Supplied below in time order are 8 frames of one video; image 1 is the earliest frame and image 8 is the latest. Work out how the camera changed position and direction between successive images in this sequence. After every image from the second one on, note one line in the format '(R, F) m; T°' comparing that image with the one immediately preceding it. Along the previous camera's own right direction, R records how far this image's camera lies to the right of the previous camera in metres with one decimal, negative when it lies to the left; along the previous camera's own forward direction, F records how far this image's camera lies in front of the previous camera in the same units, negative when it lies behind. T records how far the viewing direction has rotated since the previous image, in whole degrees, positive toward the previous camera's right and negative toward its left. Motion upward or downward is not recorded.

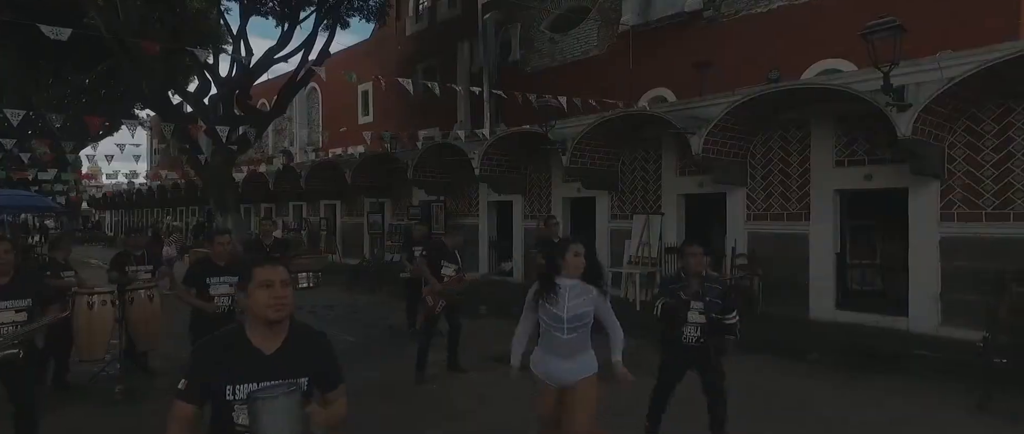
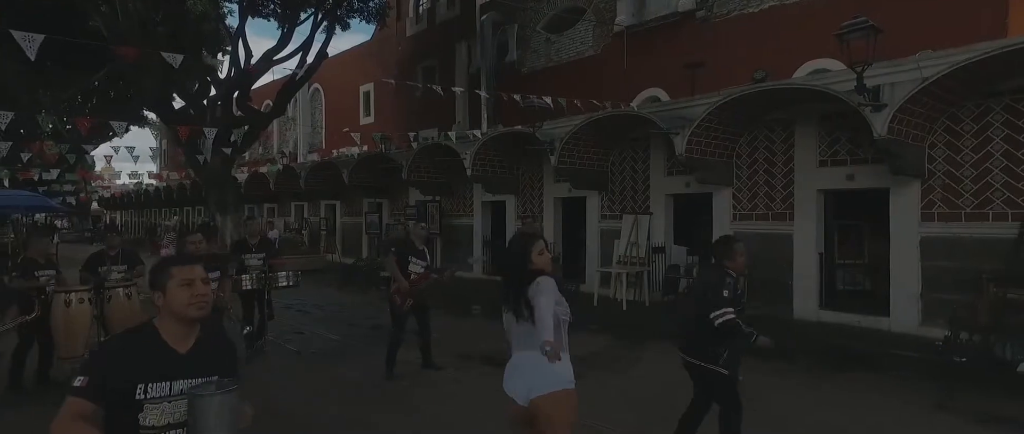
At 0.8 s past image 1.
(+0.4, -0.1) m; -1°
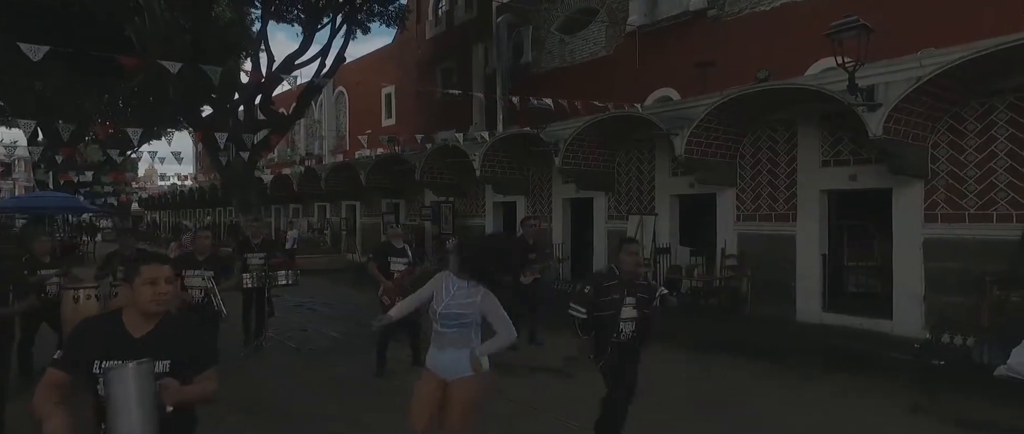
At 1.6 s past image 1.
(+0.5, -0.1) m; -3°
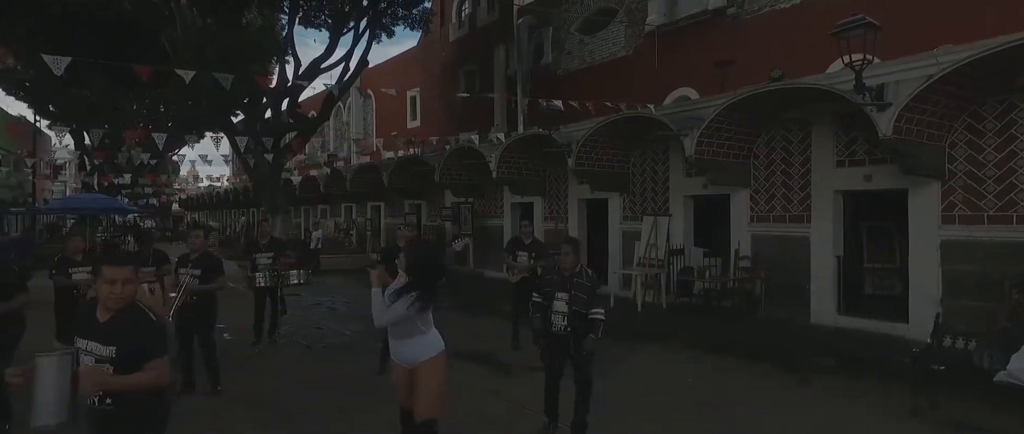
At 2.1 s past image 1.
(+0.4, -0.1) m; -3°
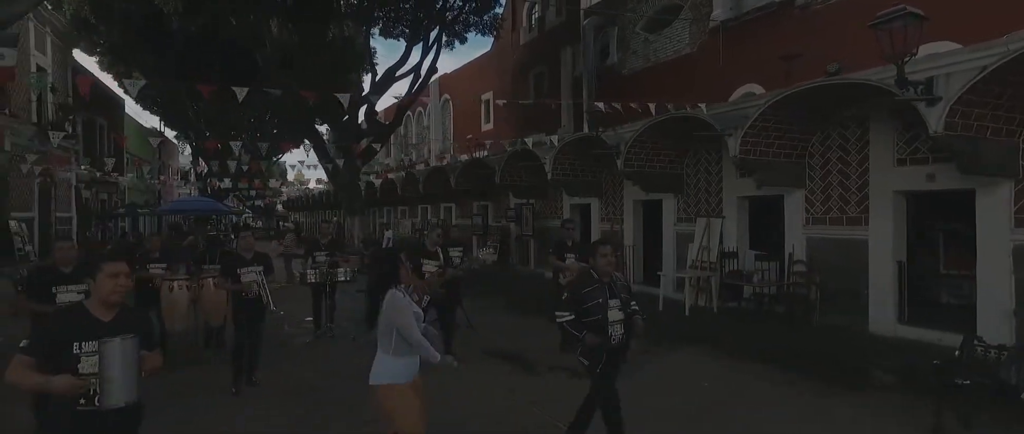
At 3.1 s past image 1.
(+0.9, -0.1) m; -9°
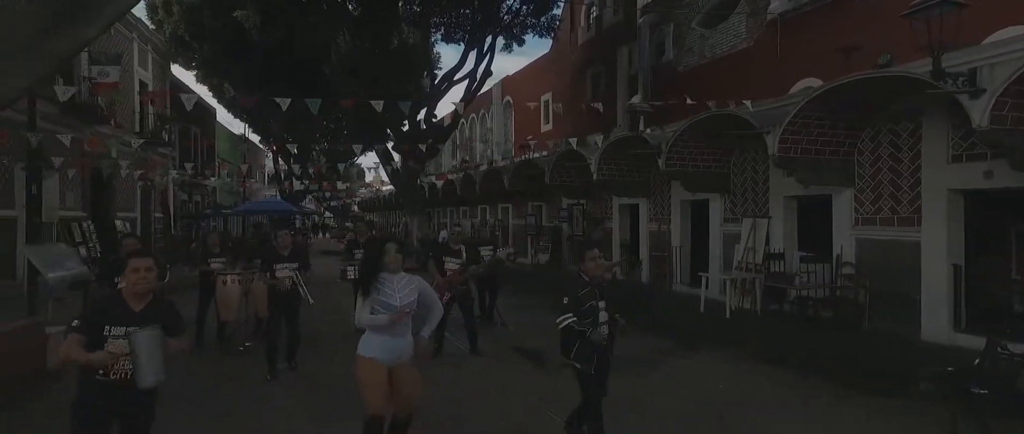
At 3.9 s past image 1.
(+0.7, -0.1) m; -7°
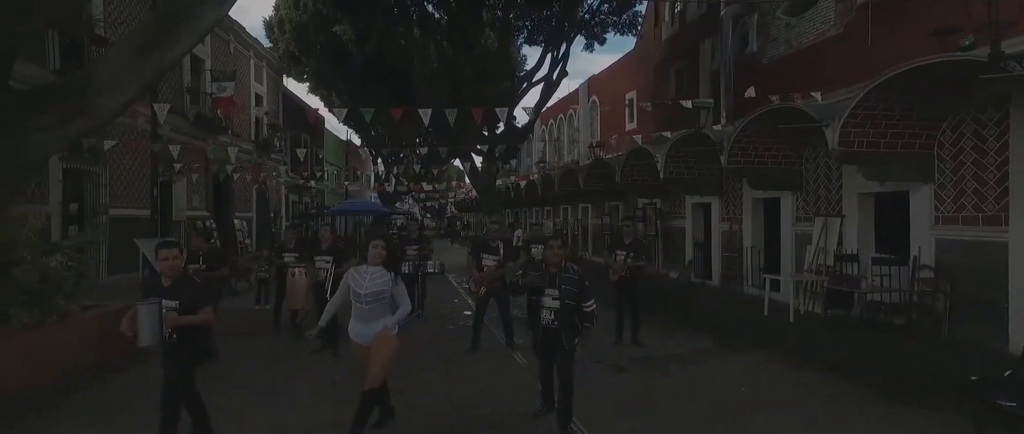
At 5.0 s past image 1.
(+0.9, -0.1) m; -10°
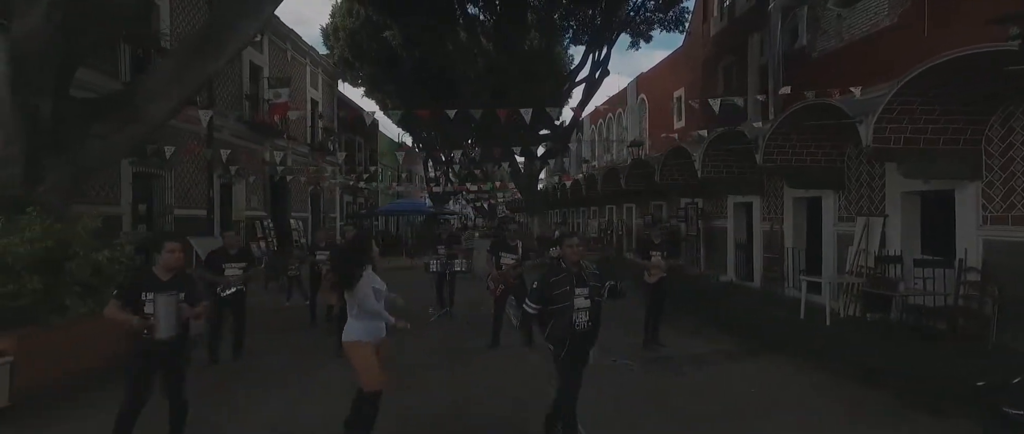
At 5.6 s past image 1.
(+0.5, 0.0) m; -5°
